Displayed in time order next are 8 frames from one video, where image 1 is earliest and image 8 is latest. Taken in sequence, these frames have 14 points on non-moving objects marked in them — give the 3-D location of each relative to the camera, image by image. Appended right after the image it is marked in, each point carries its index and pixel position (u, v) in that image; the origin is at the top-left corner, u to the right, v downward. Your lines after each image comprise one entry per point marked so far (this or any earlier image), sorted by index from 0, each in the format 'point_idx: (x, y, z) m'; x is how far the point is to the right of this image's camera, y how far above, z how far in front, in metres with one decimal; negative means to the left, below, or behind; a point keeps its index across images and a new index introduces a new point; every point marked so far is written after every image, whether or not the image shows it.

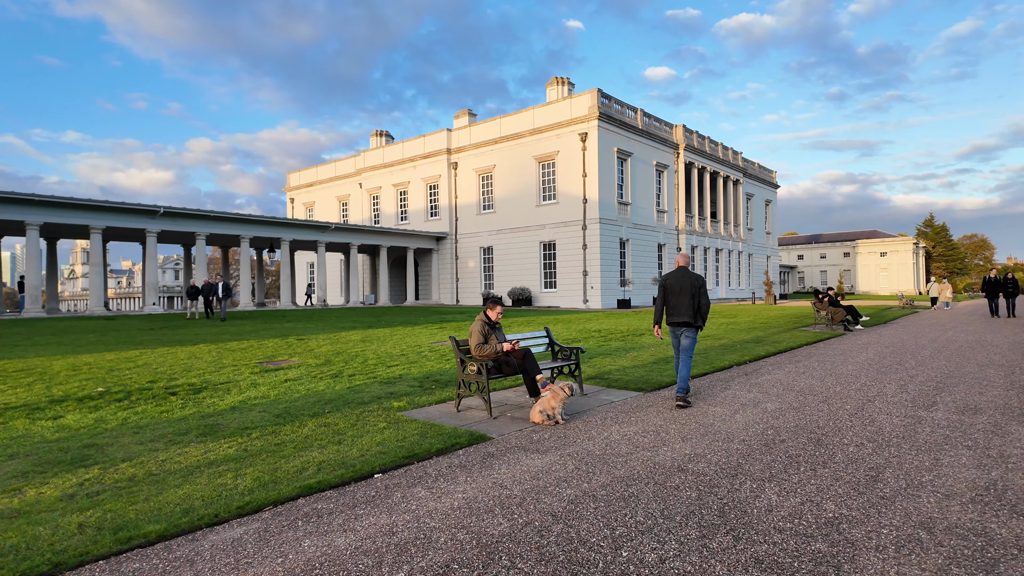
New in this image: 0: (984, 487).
0: (+3.3, -1.4, +4.1) m
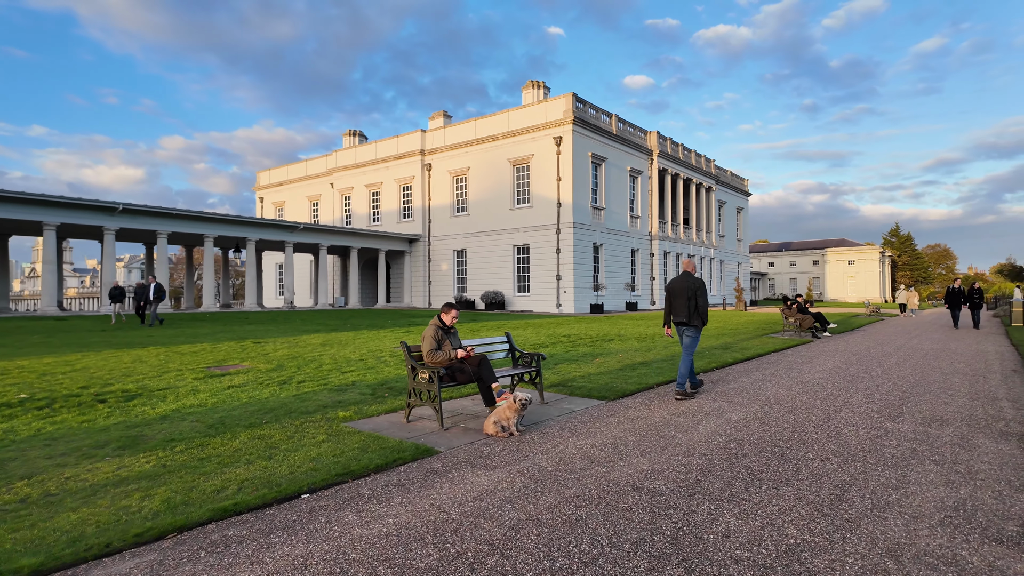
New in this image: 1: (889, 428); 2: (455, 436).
0: (+2.9, -1.4, +3.8) m
1: (+3.7, -1.4, +5.9) m
2: (-0.6, -1.4, +5.8) m
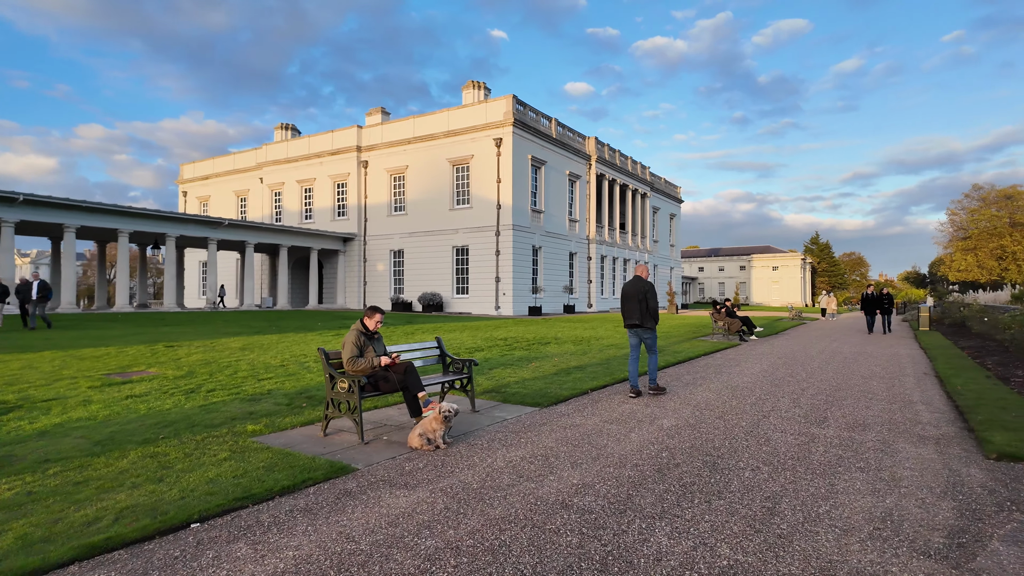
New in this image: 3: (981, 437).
0: (+2.4, -1.5, +3.8) m
1: (+3.0, -1.5, +5.9) m
2: (-1.2, -1.5, +5.4) m
3: (+4.5, -1.4, +5.7) m
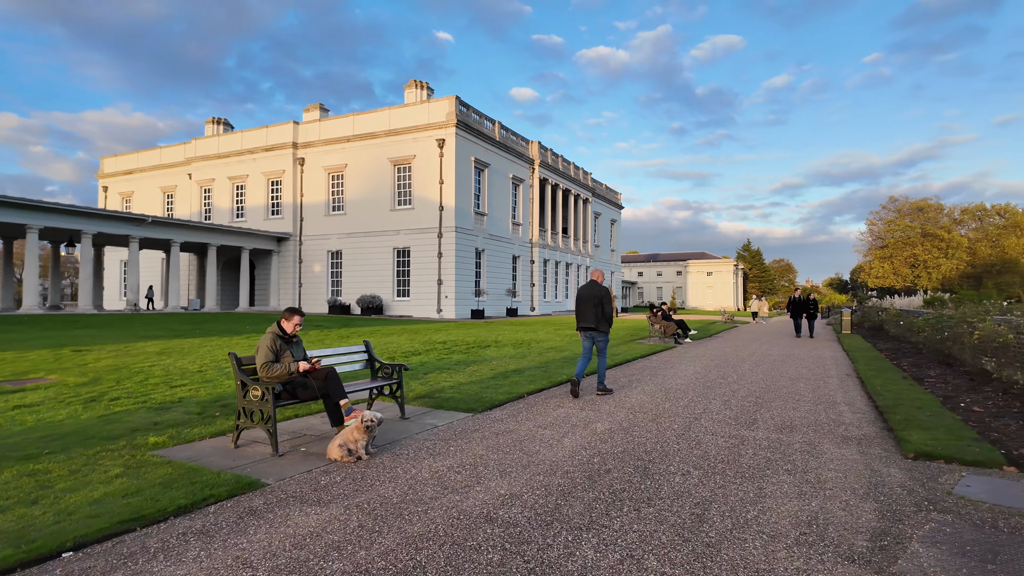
0: (+1.9, -1.5, +3.8) m
1: (+2.3, -1.5, +5.9) m
2: (-1.9, -1.5, +5.0) m
3: (+3.8, -1.5, +5.8) m
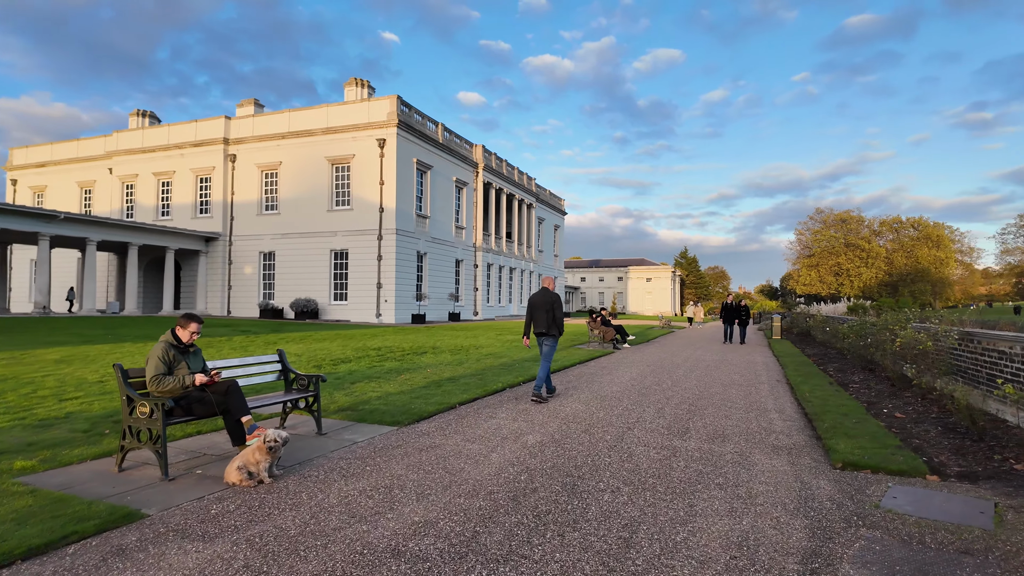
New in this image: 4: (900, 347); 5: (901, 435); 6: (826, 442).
0: (+1.4, -1.5, +3.6) m
1: (+1.6, -1.6, +5.8) m
2: (-2.5, -1.5, +4.4) m
3: (+3.1, -1.5, +5.8) m
4: (+6.3, -1.0, +9.6) m
5: (+4.2, -1.6, +6.4) m
6: (+3.2, -1.5, +5.9) m
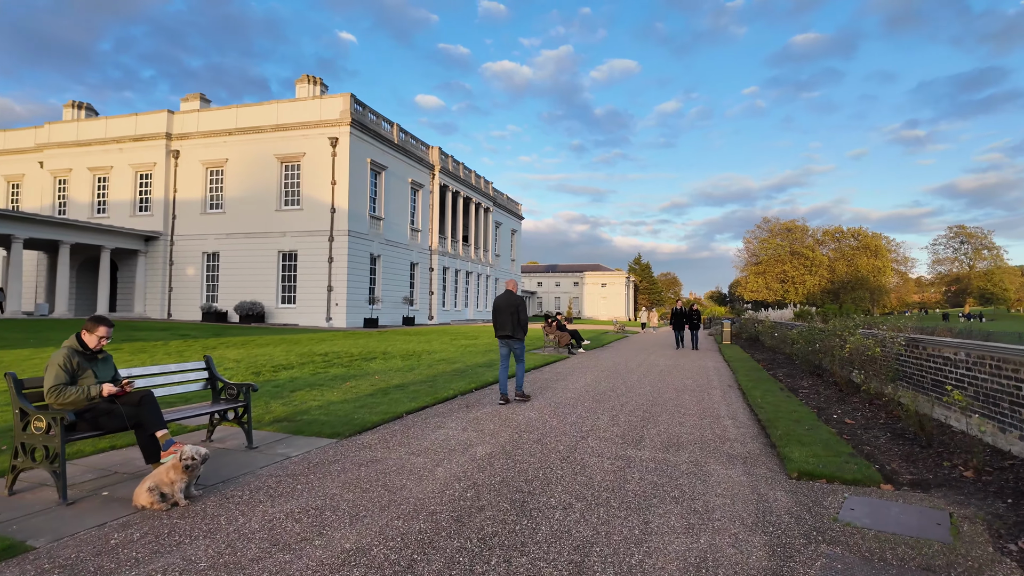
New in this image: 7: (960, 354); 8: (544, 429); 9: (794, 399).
0: (+1.0, -1.6, +3.3) m
1: (+1.1, -1.6, +5.6) m
2: (-2.9, -1.5, +3.9) m
3: (+2.6, -1.6, +5.7) m
4: (+5.5, -1.1, +9.7) m
5: (+3.7, -1.7, +6.4) m
6: (+2.6, -1.6, +5.8) m
7: (+5.1, -0.8, +6.7) m
8: (+0.4, -1.6, +6.7) m
9: (+4.5, -1.8, +9.5) m
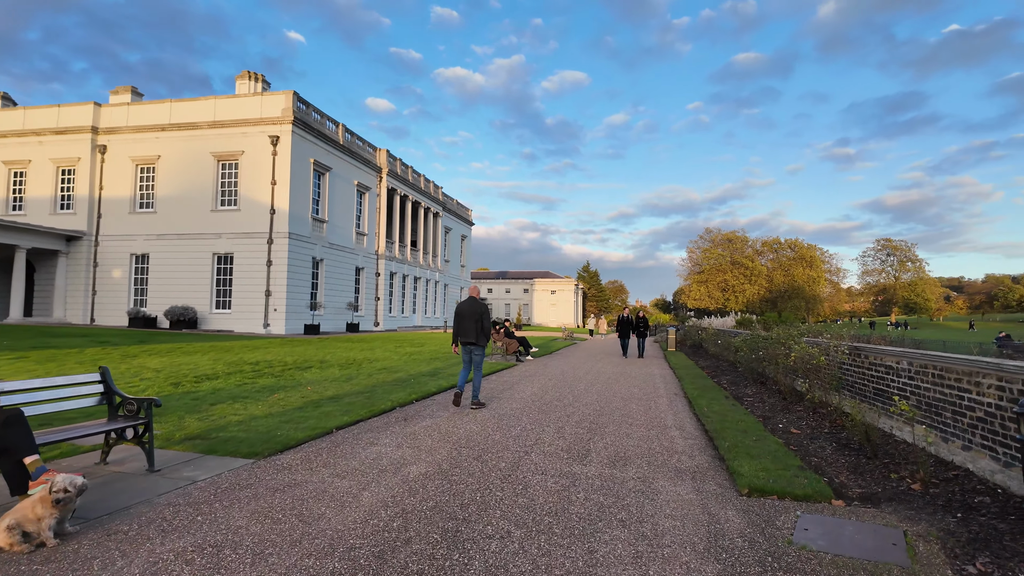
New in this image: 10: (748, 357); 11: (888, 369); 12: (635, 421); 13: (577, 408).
0: (+0.7, -1.6, +3.0) m
1: (+0.6, -1.6, +5.2) m
2: (-3.3, -1.5, +3.2) m
3: (+2.0, -1.7, +5.5) m
4: (+4.6, -1.2, +9.7) m
5: (+3.0, -1.7, +6.2) m
6: (+2.1, -1.7, +5.6) m
7: (+4.4, -0.9, +6.7) m
8: (-0.3, -1.7, +6.3) m
9: (+3.6, -1.9, +9.4) m
10: (+5.3, -1.6, +13.4) m
11: (+4.5, -1.0, +7.0) m
12: (+1.7, -1.8, +7.9) m
13: (+1.0, -1.8, +8.8) m
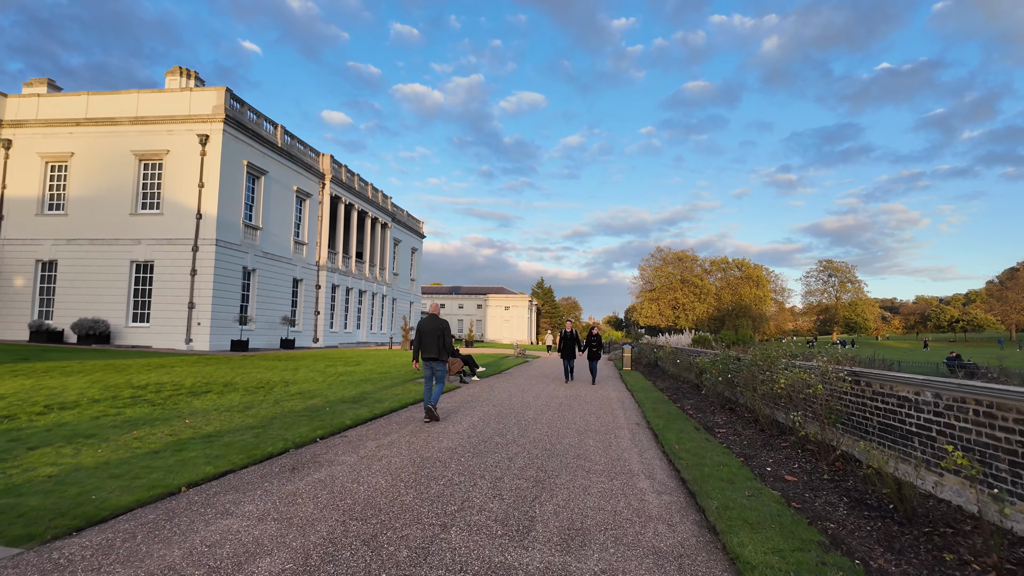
0: (+0.3, -1.5, +1.3) m
1: (0.0, -1.7, +3.5) m
2: (-3.7, -1.4, +1.3) m
3: (+1.4, -1.7, +3.9) m
4: (+3.7, -1.4, +8.3) m
5: (+2.4, -1.8, +4.7) m
6: (+1.5, -1.7, +4.0) m
7: (+3.7, -1.0, +5.3) m
8: (-0.9, -1.7, +4.5) m
9: (+2.7, -2.1, +8.0) m
10: (+4.1, -1.9, +12.0) m
11: (+3.7, -1.1, +5.7) m
12: (+0.9, -1.9, +6.3) m
13: (+0.1, -1.9, +7.1) m
